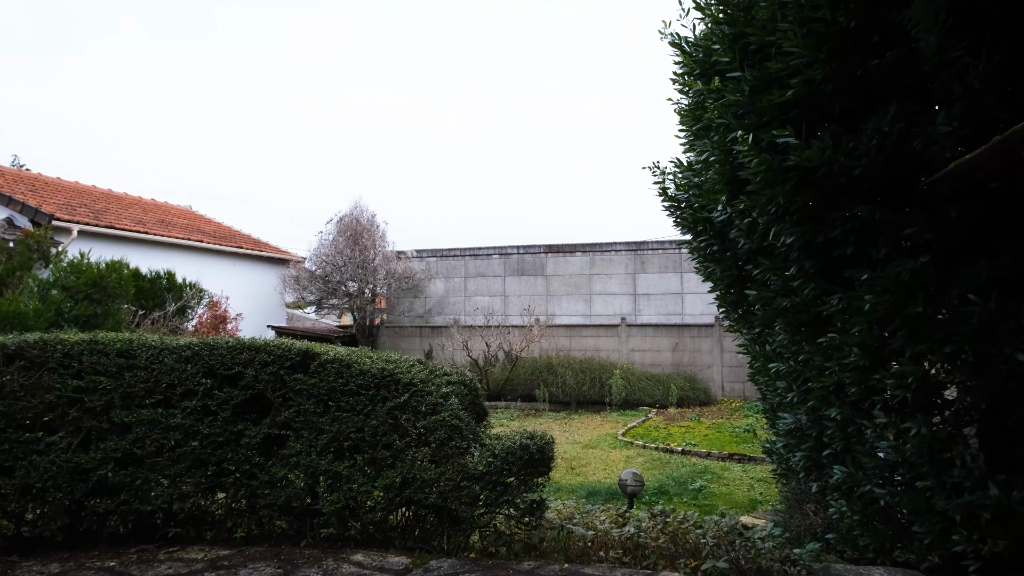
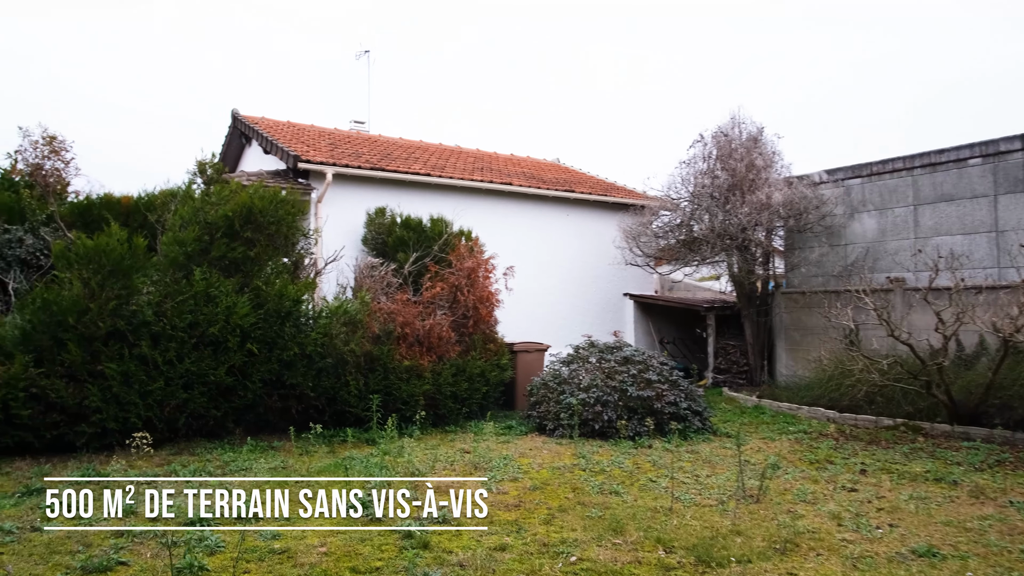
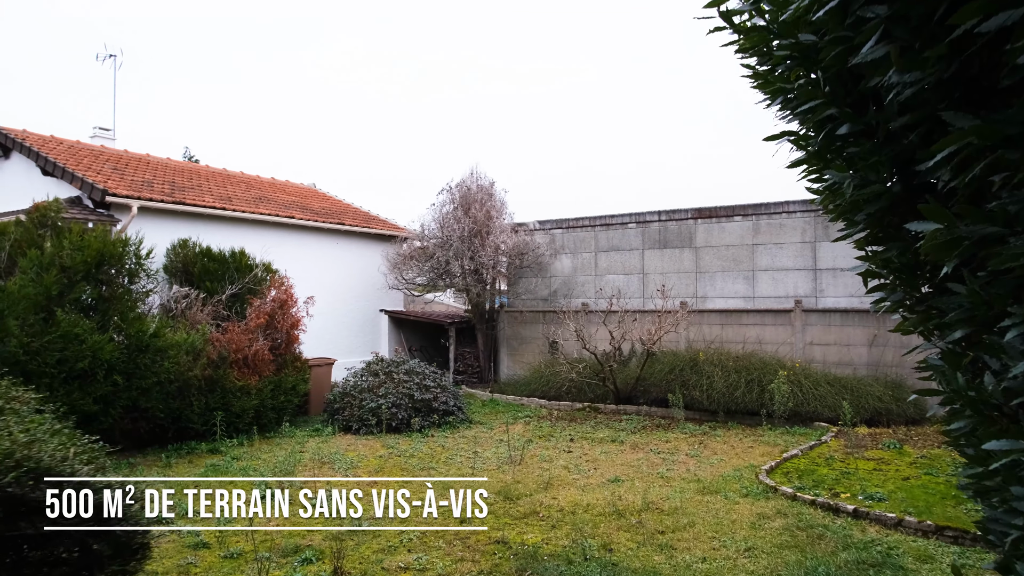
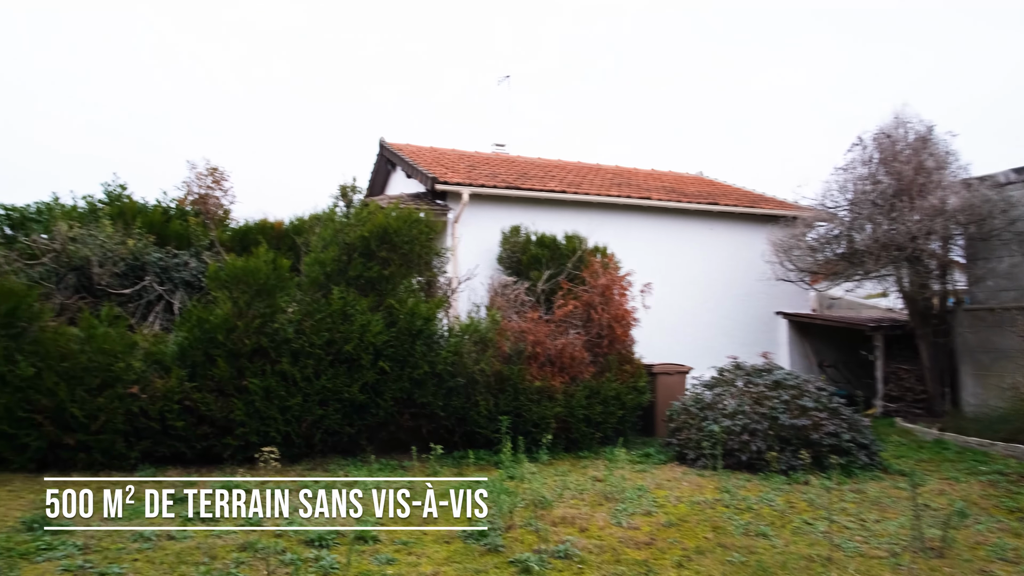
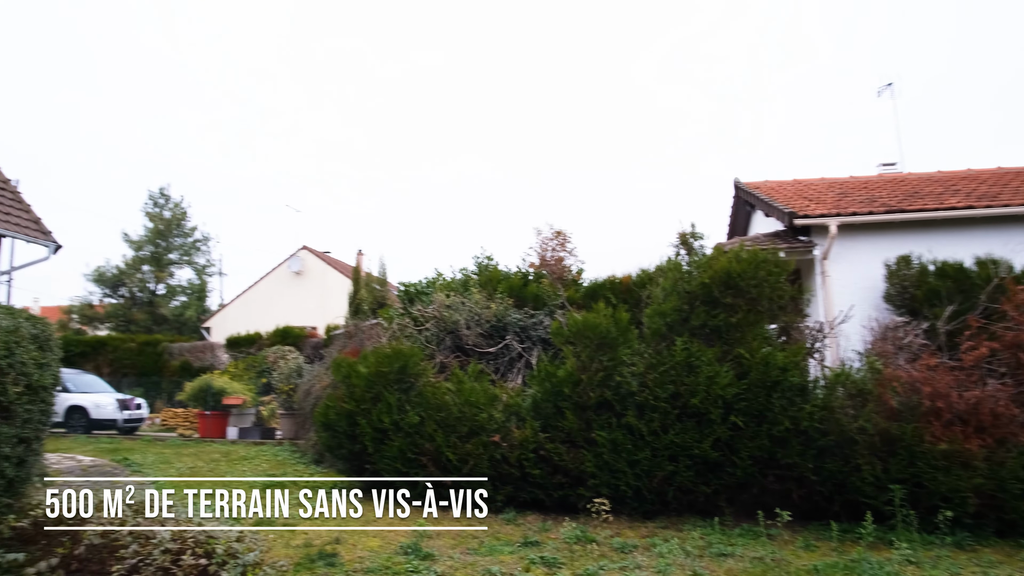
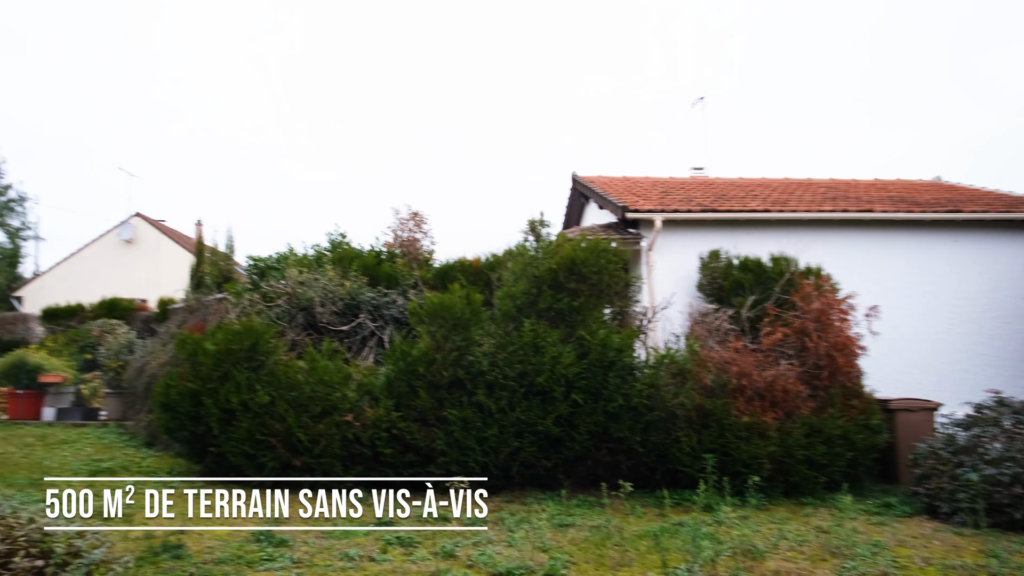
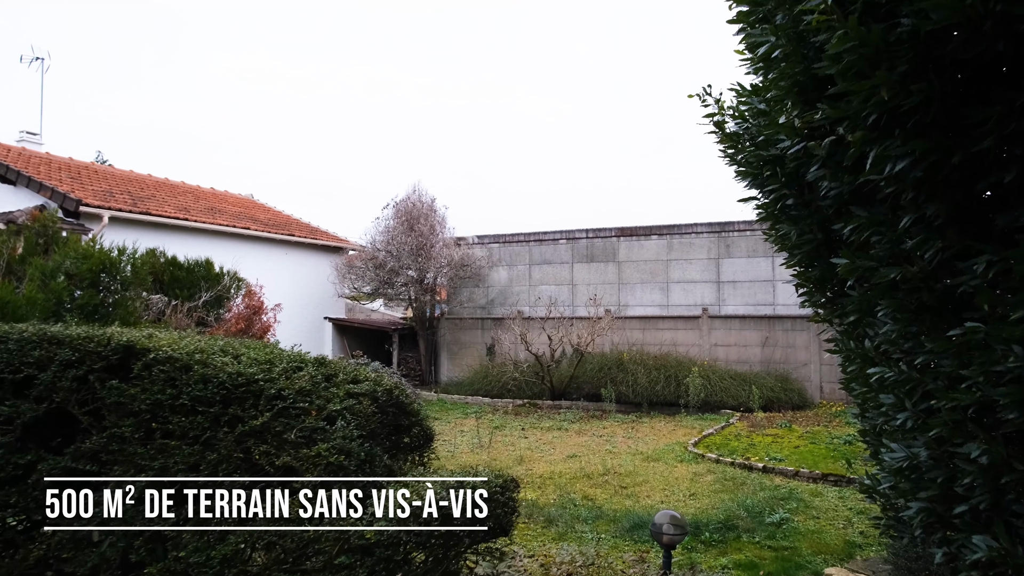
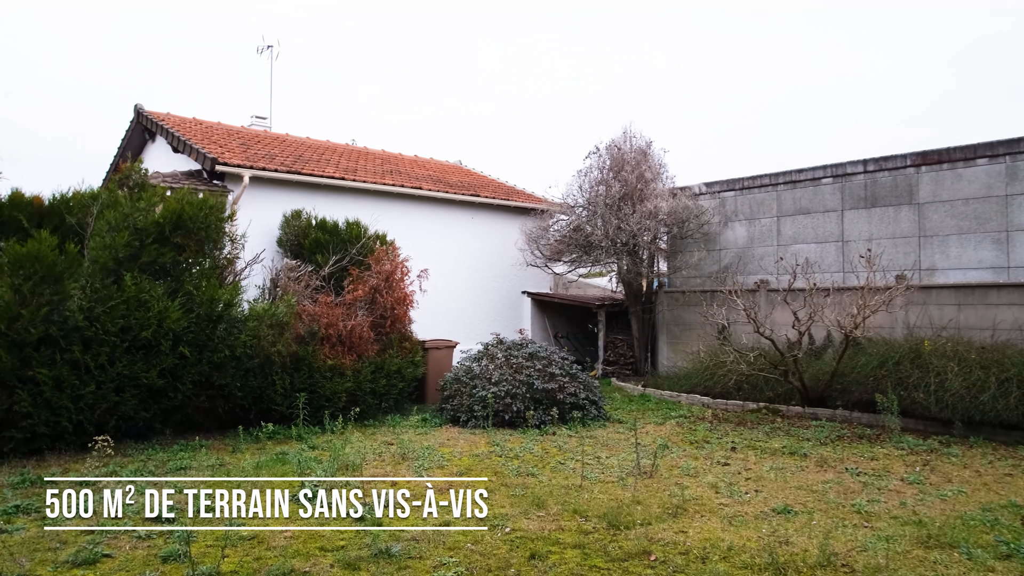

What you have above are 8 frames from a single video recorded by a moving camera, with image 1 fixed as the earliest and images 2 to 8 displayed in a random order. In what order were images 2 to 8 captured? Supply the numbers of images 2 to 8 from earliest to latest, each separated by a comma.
7, 3, 8, 2, 4, 6, 5
